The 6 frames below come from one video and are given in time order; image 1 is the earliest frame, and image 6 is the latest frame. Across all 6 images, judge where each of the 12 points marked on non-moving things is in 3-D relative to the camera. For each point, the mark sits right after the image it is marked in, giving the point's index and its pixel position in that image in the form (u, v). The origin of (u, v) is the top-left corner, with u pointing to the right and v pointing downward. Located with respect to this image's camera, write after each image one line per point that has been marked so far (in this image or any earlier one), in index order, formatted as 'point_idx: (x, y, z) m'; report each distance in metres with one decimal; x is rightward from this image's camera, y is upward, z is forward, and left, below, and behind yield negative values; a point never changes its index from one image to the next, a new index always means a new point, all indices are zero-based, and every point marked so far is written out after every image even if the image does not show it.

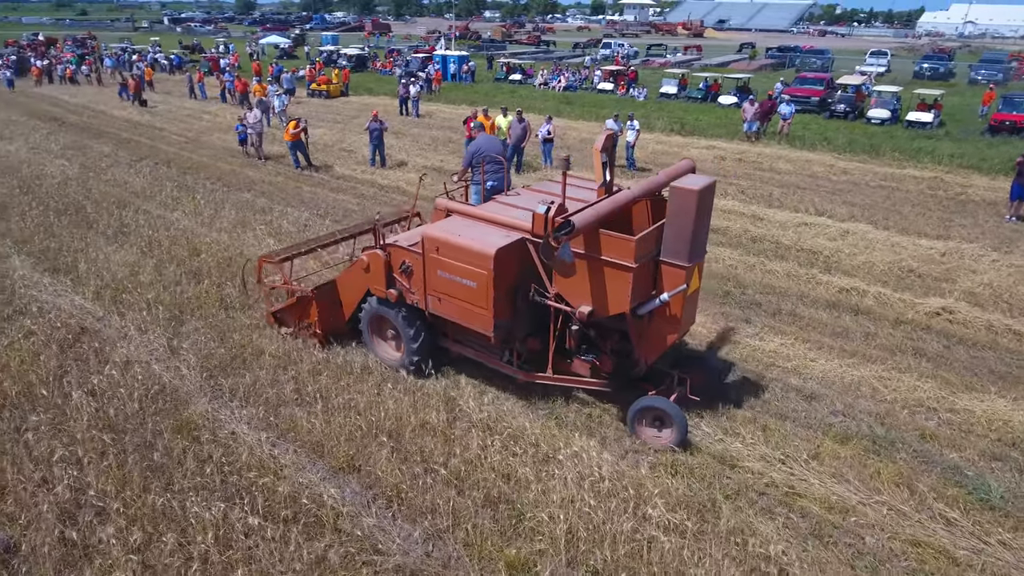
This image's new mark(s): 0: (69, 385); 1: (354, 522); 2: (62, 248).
0: (-4.3, -0.9, +6.2) m
1: (-1.1, -1.7, +4.7) m
2: (-6.9, +0.6, +9.8) m
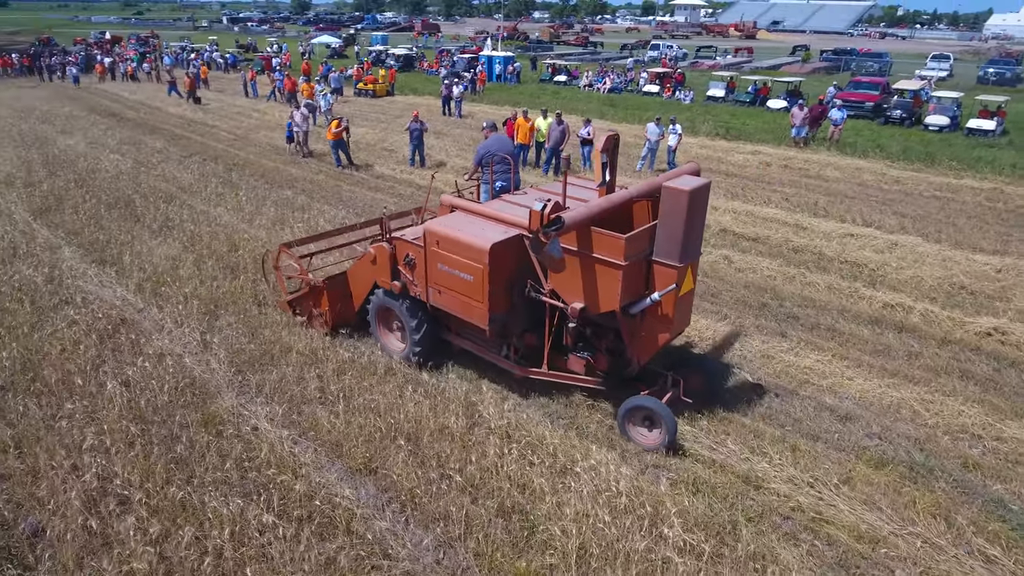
0: (-4.0, -0.9, +6.4) m
1: (-1.0, -1.7, +4.7) m
2: (-6.4, +0.8, +10.2) m
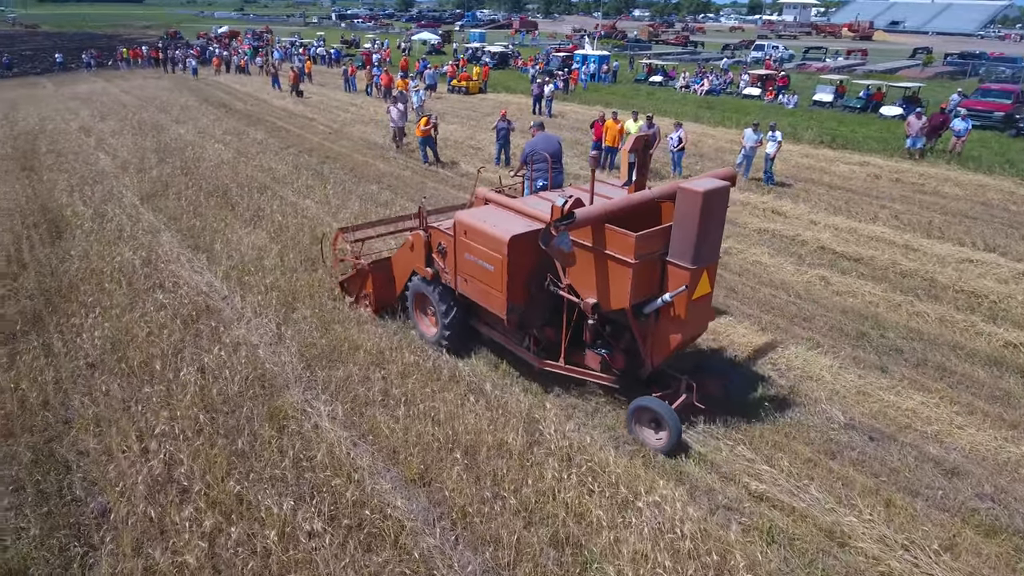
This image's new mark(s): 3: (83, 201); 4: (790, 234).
0: (-3.4, -0.8, +6.6) m
1: (-0.7, -1.8, +4.6) m
2: (-5.1, +1.0, +10.6) m
3: (-7.9, +1.6, +11.8) m
4: (+4.6, +0.9, +10.6) m
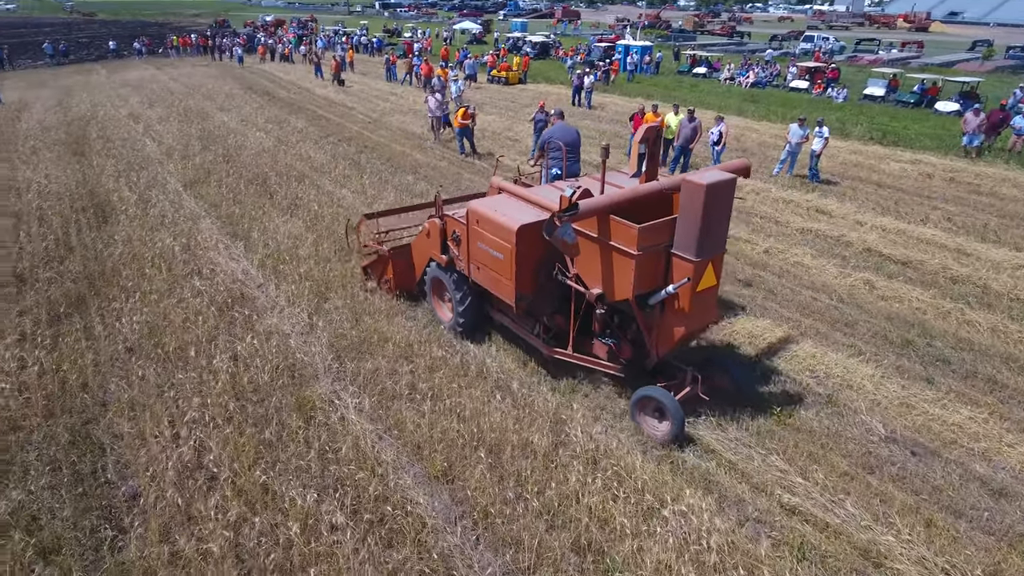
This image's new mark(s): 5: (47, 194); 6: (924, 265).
0: (-3.1, -0.6, +6.7) m
1: (-0.5, -1.8, +4.5) m
2: (-4.5, +1.2, +10.8) m
3: (-7.2, +1.9, +12.1) m
4: (+5.1, +0.9, +10.2) m
5: (-8.4, +1.7, +11.6) m
6: (+5.9, +0.3, +9.1) m
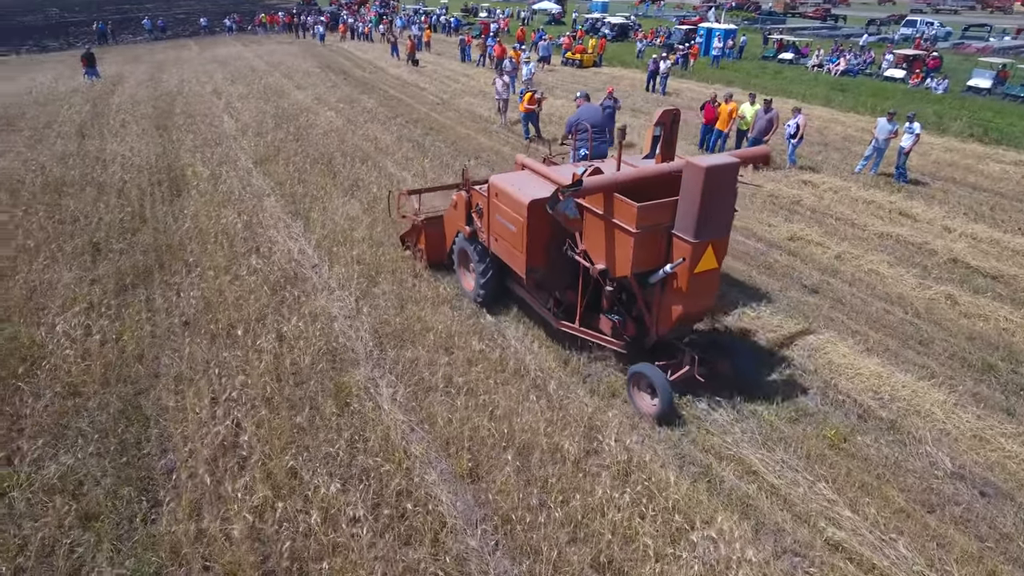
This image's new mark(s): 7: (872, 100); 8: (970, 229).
0: (-2.6, -0.4, +6.8) m
1: (-0.4, -1.8, +4.5) m
2: (-3.5, +1.6, +11.0) m
3: (-6.1, +2.5, +12.6) m
4: (+6.0, +0.7, +9.5) m
5: (-7.3, +2.3, +12.2) m
6: (+6.6, +0.1, +8.3) m
7: (+10.9, +5.7, +19.4) m
8: (+7.0, +0.9, +9.8) m
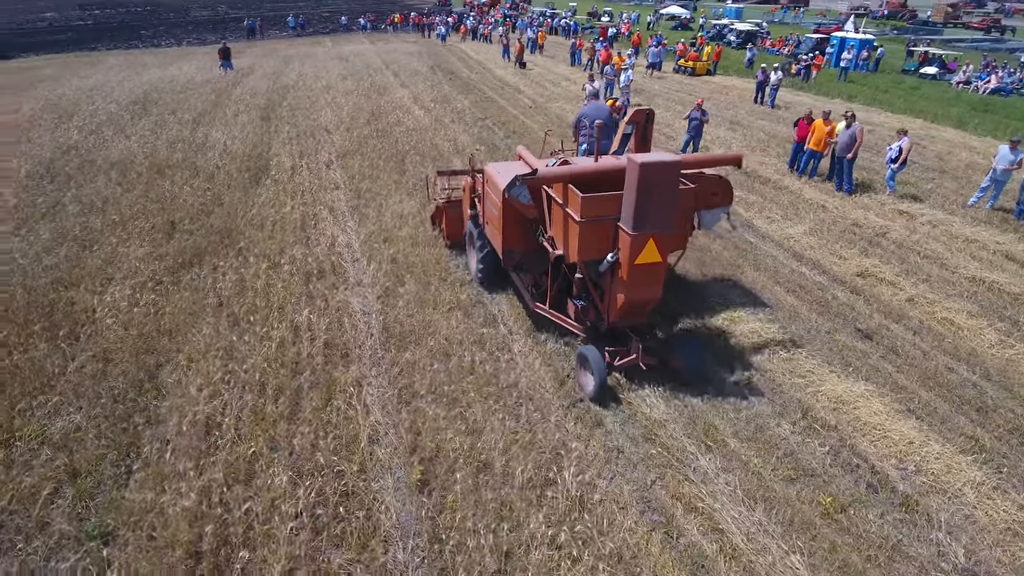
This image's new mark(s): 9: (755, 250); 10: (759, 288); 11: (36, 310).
0: (-2.6, -0.3, +7.2) m
1: (-0.9, -1.8, +4.4) m
2: (-2.5, +1.7, +11.4) m
3: (-4.6, +2.8, +13.4) m
4: (+6.4, 0.0, +8.2) m
5: (-5.9, +2.8, +13.3) m
6: (+6.8, -0.7, +7.0) m
7: (+13.5, +4.4, +17.1) m
8: (+7.6, +0.1, +8.4) m
9: (+3.5, +0.5, +9.3) m
10: (+3.2, 0.0, +8.2) m
11: (-5.5, -0.3, +7.4) m
